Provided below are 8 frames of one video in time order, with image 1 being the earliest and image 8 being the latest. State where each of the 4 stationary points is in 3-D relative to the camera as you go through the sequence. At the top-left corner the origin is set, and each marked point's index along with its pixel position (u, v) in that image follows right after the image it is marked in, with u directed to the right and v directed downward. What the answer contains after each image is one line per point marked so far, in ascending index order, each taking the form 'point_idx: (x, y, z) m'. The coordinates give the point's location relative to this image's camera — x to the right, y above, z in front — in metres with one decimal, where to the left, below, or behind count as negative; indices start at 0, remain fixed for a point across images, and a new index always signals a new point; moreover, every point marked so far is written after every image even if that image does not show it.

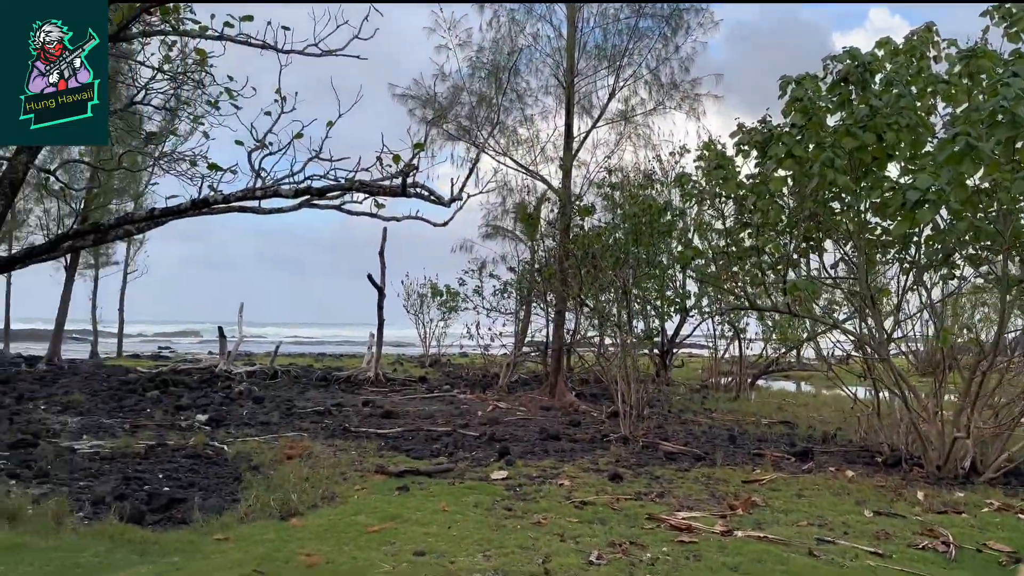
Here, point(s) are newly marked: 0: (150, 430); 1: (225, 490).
0: (-5.2, -2.0, +11.1) m
1: (-2.8, -2.0, +7.5) m
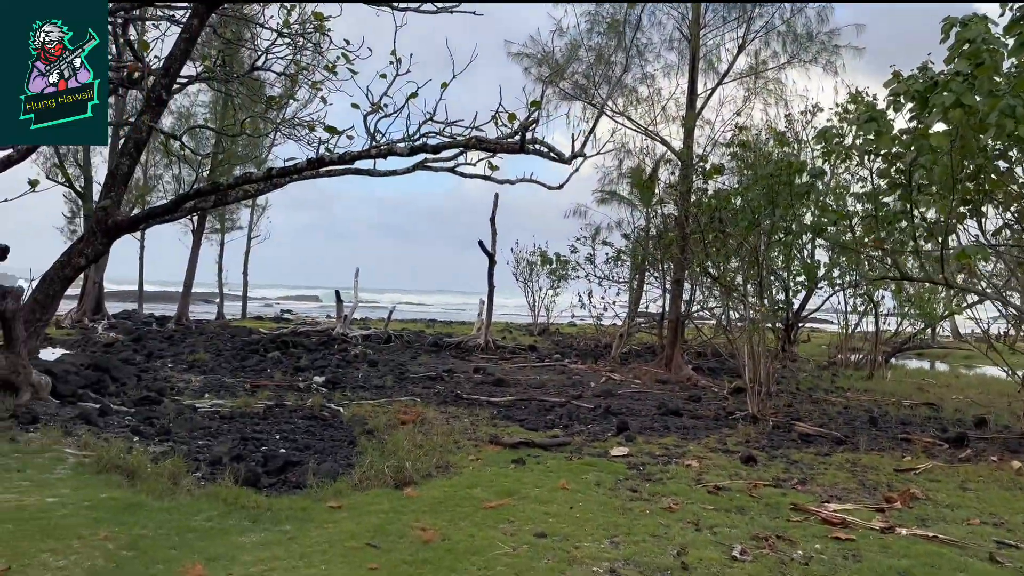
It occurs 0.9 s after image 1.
0: (-3.5, -1.5, +11.3) m
1: (-1.6, -1.6, +7.4) m
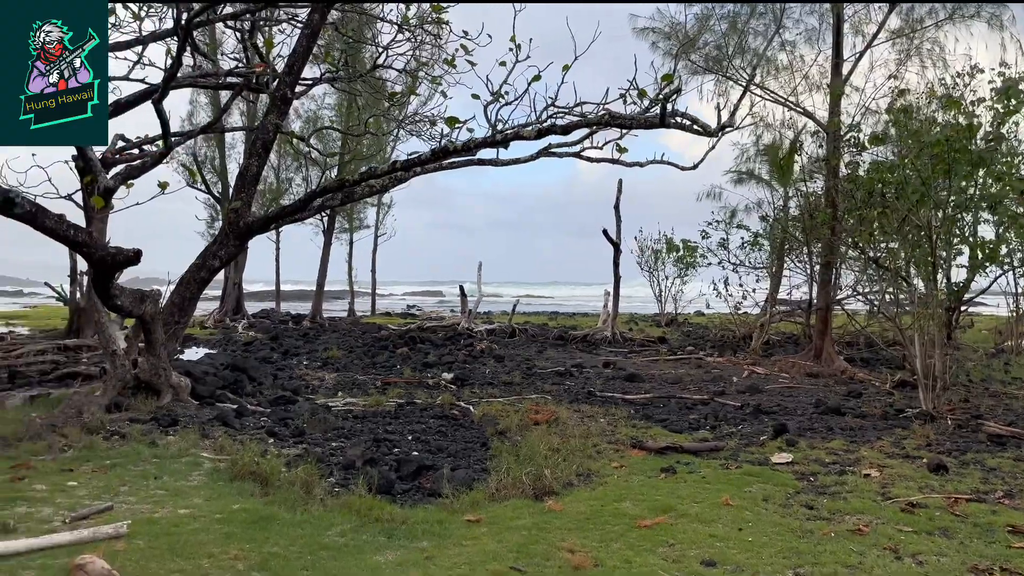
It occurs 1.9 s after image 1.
0: (-1.6, -1.4, +11.1) m
1: (-0.3, -1.5, +7.0) m
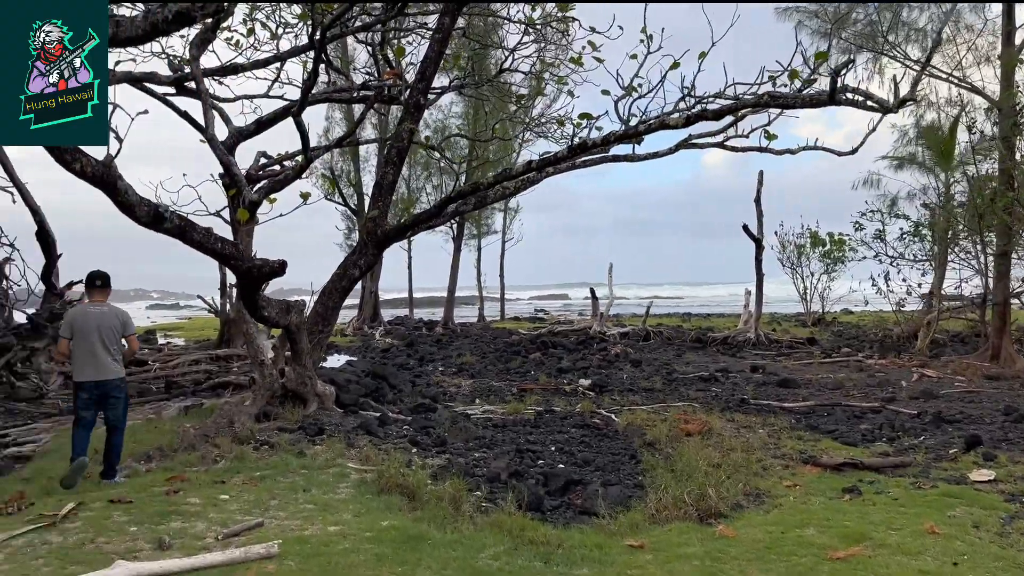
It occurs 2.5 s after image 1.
0: (+0.3, -1.5, +10.8) m
1: (+1.0, -1.6, +6.5) m
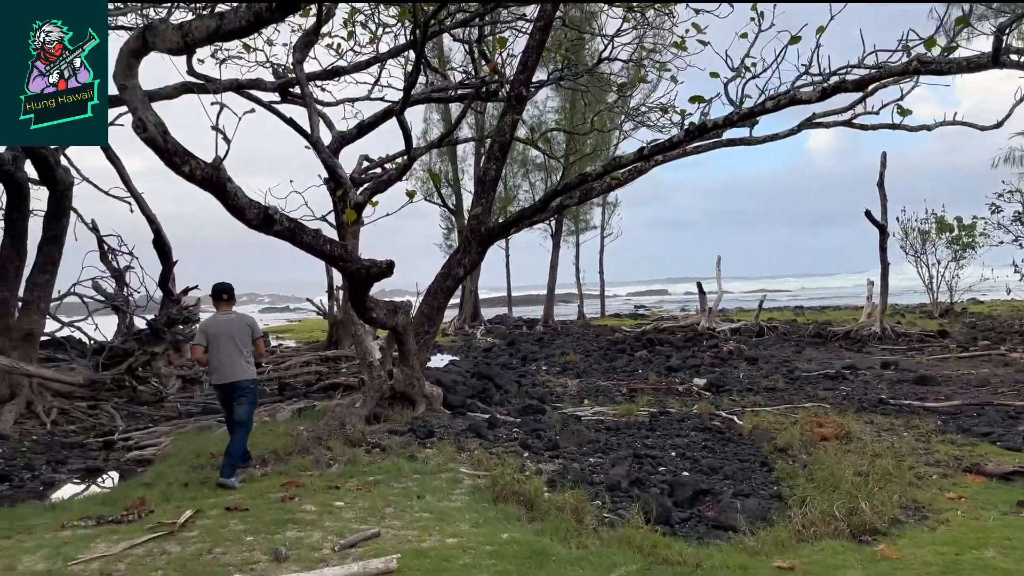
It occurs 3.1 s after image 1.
0: (+1.8, -1.4, +10.3) m
1: (+1.9, -1.5, +6.0) m
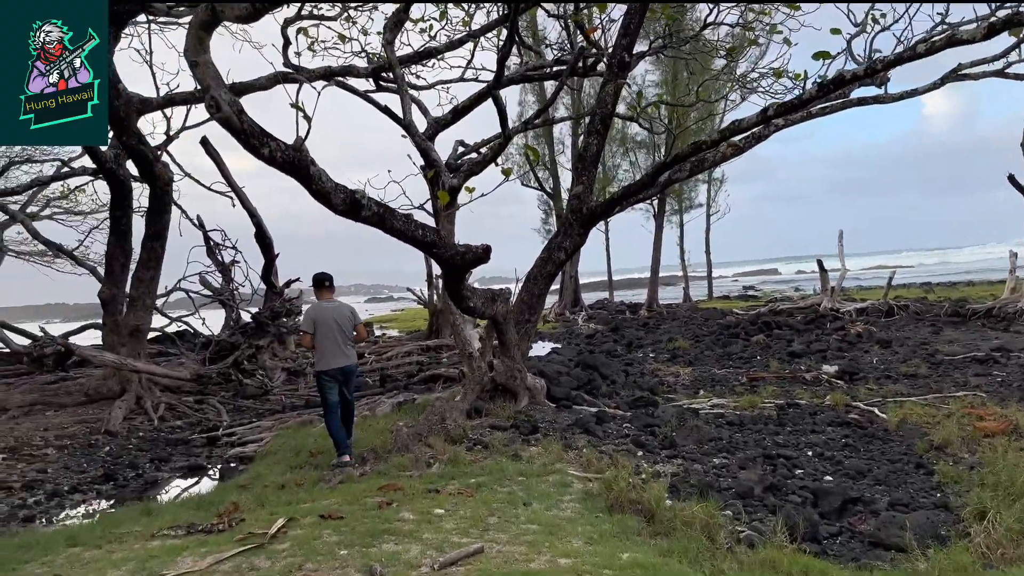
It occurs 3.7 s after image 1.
0: (+3.2, -1.2, +9.5) m
1: (+2.7, -1.3, +5.2) m
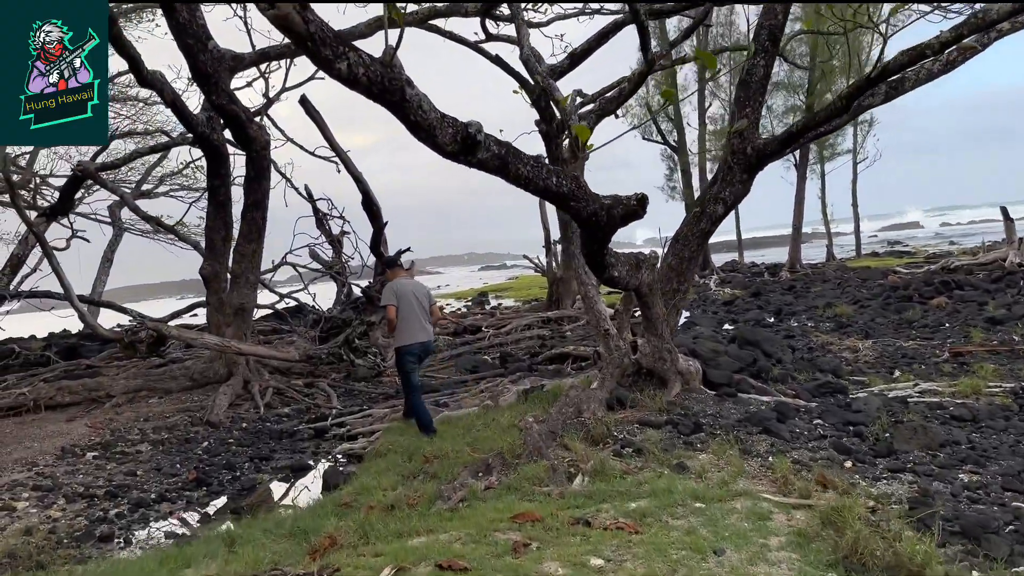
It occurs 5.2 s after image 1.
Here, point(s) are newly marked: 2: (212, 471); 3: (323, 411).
0: (+4.6, -0.7, +7.6) m
1: (+3.5, -1.1, +3.4) m
2: (-2.5, -1.5, +6.4) m
3: (-2.1, -1.3, +8.5) m
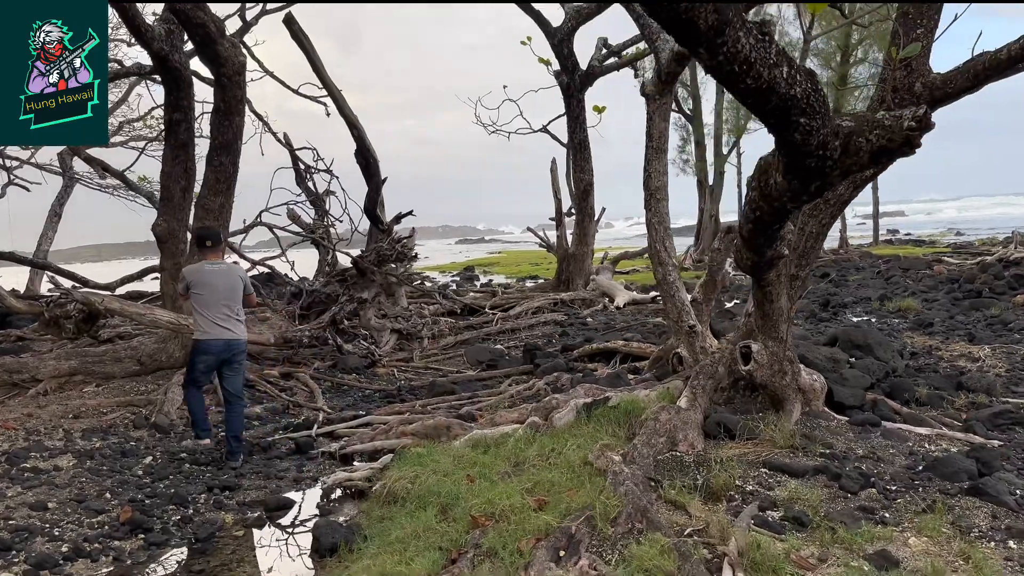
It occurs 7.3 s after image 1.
0: (+5.0, -0.7, +6.0) m
1: (+4.0, -1.2, +1.8) m
2: (-2.1, -1.3, +4.5) m
3: (-1.8, -1.1, +6.6) m
